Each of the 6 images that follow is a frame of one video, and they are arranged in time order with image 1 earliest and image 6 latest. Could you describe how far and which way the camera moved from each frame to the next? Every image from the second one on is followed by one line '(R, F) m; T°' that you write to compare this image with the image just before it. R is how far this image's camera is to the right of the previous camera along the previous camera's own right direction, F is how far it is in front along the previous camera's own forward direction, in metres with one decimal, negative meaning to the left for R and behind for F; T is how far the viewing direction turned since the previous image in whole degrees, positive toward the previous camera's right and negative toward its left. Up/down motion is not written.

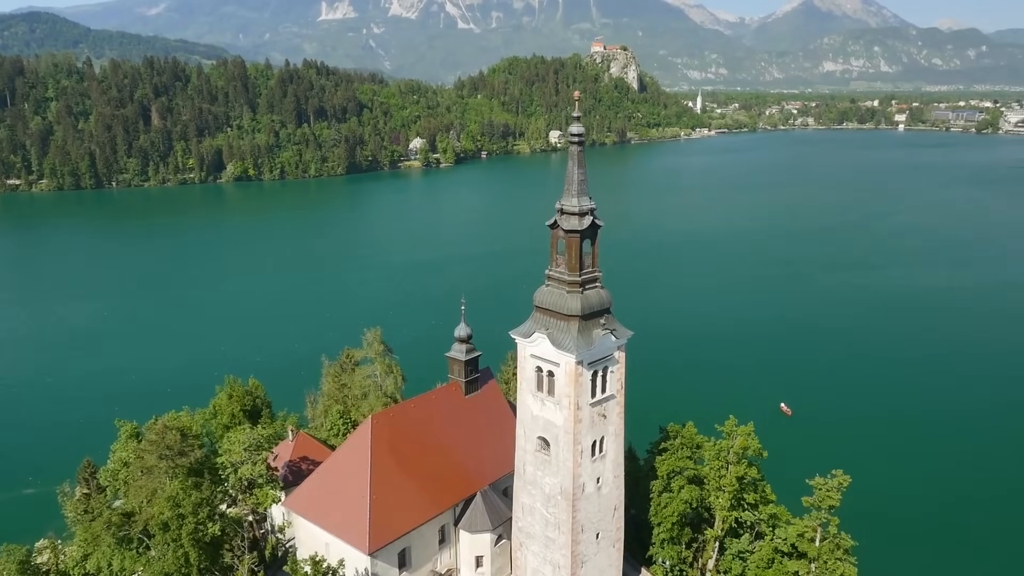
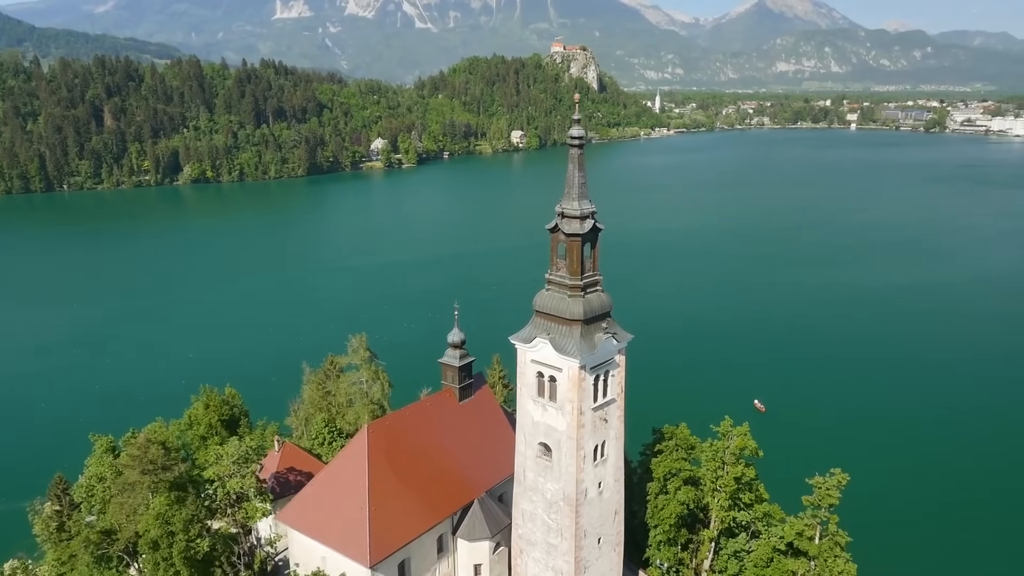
(-1.0, +0.3) m; +3°
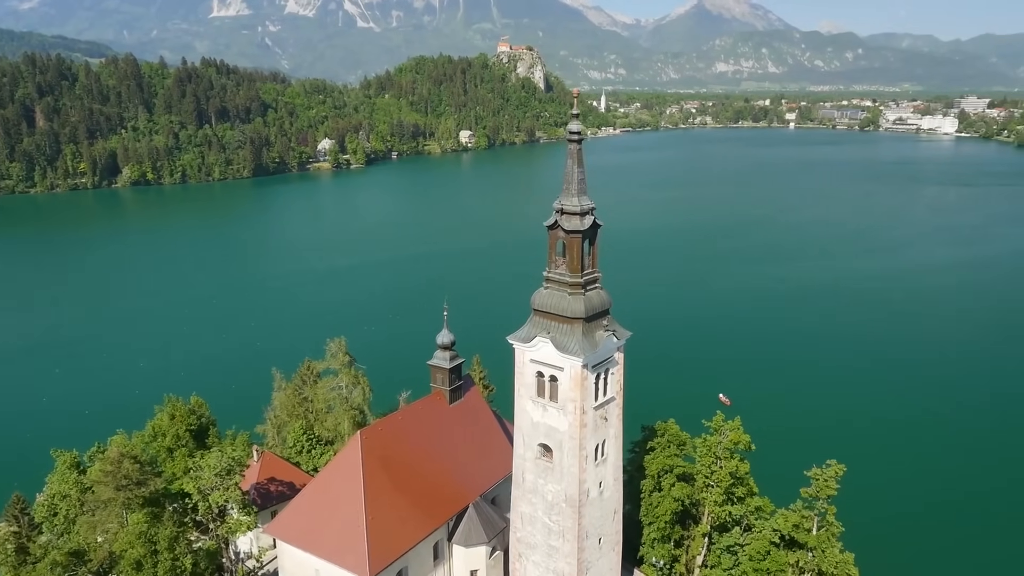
(-1.2, +0.5) m; +4°
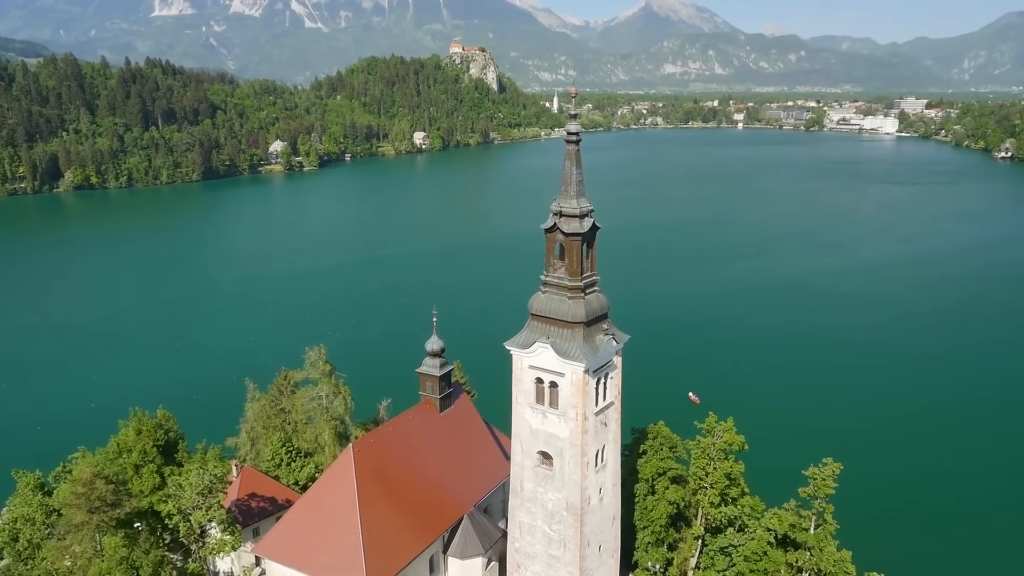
(-1.0, +0.5) m; +4°
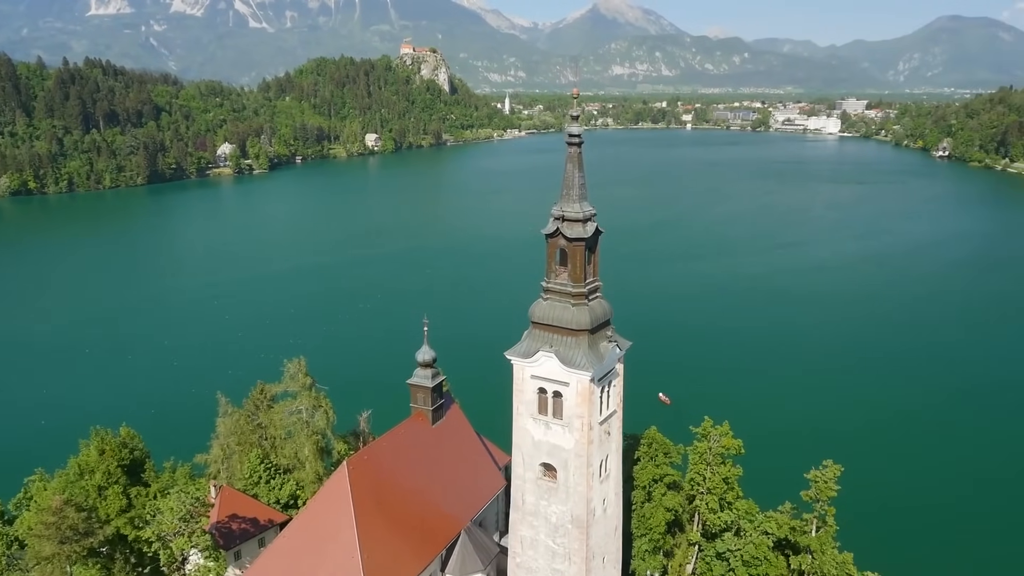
(-1.1, +0.6) m; +4°
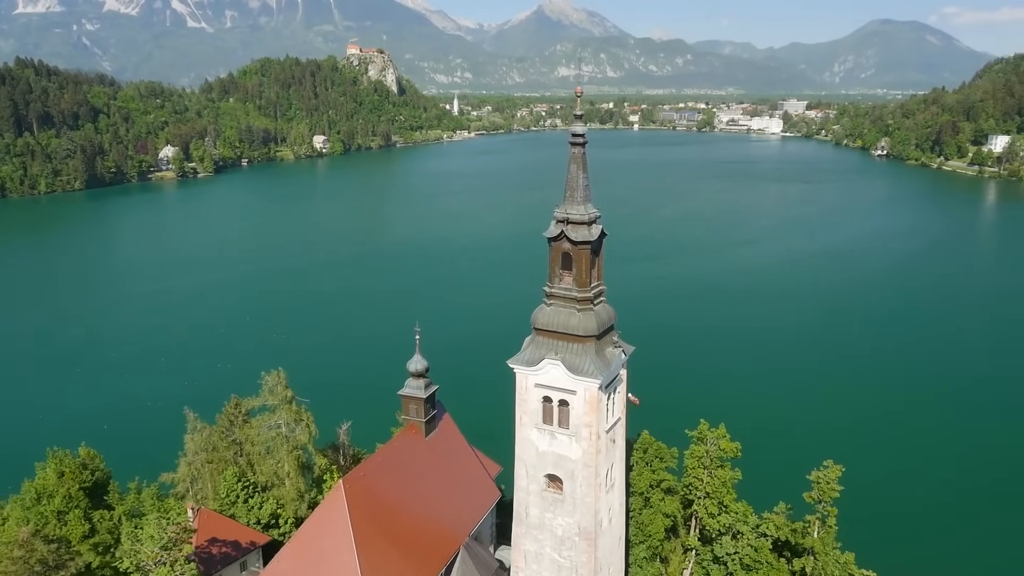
(-1.2, +0.7) m; +4°
